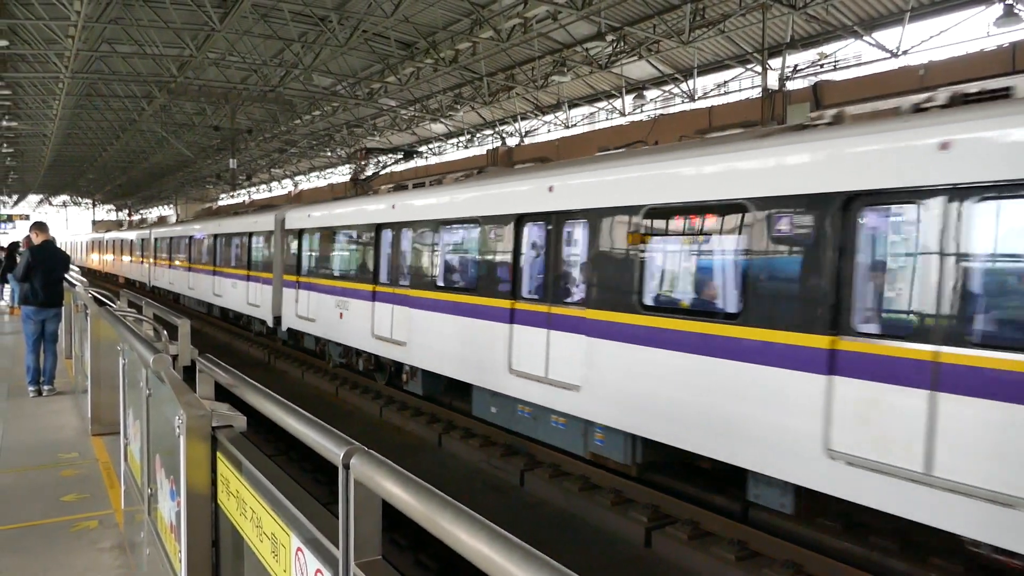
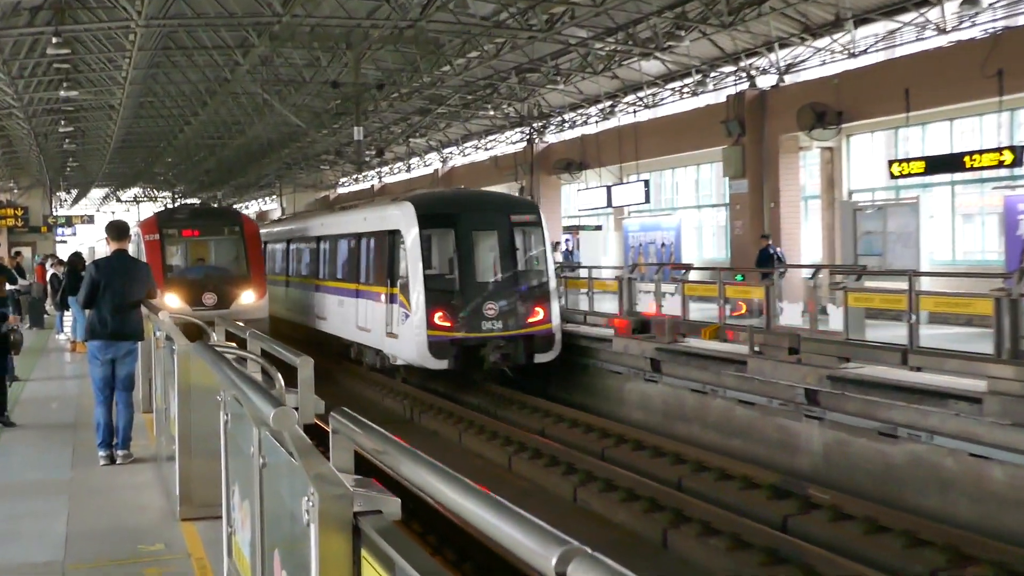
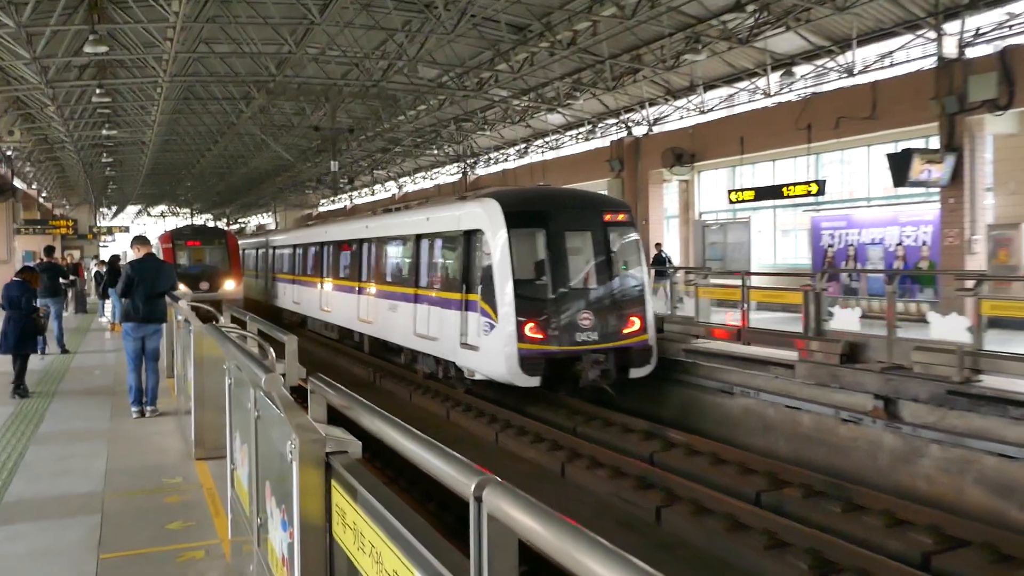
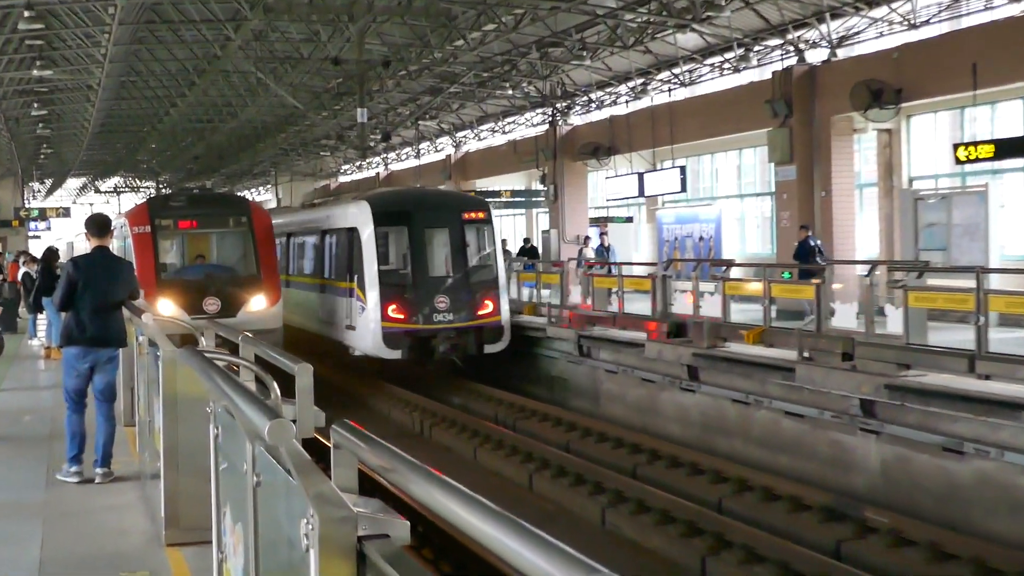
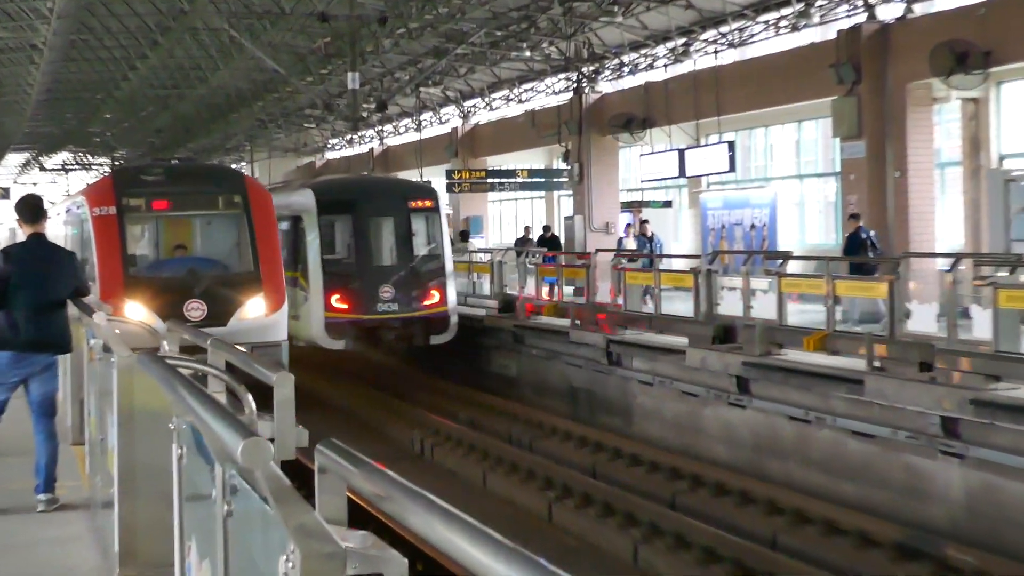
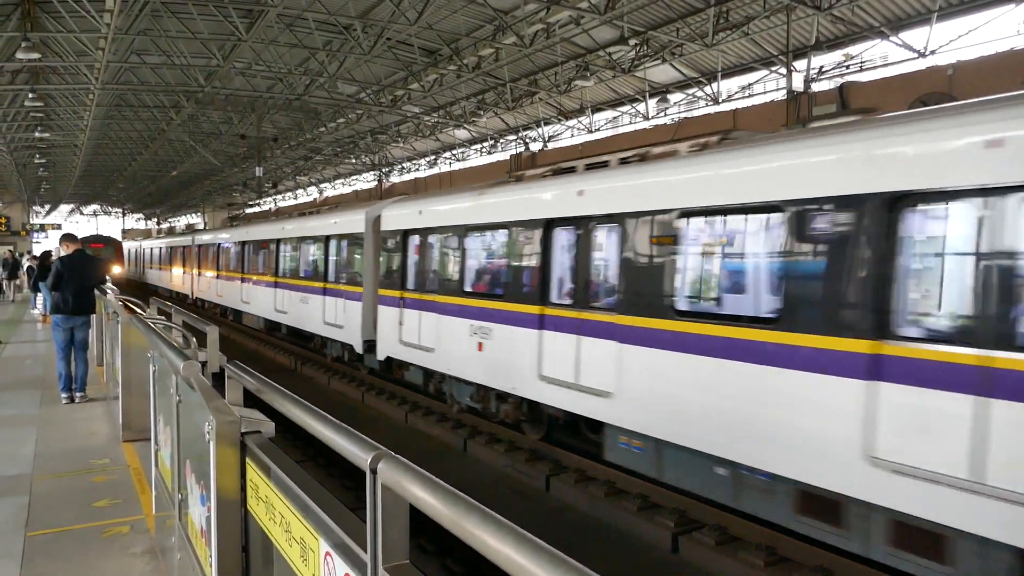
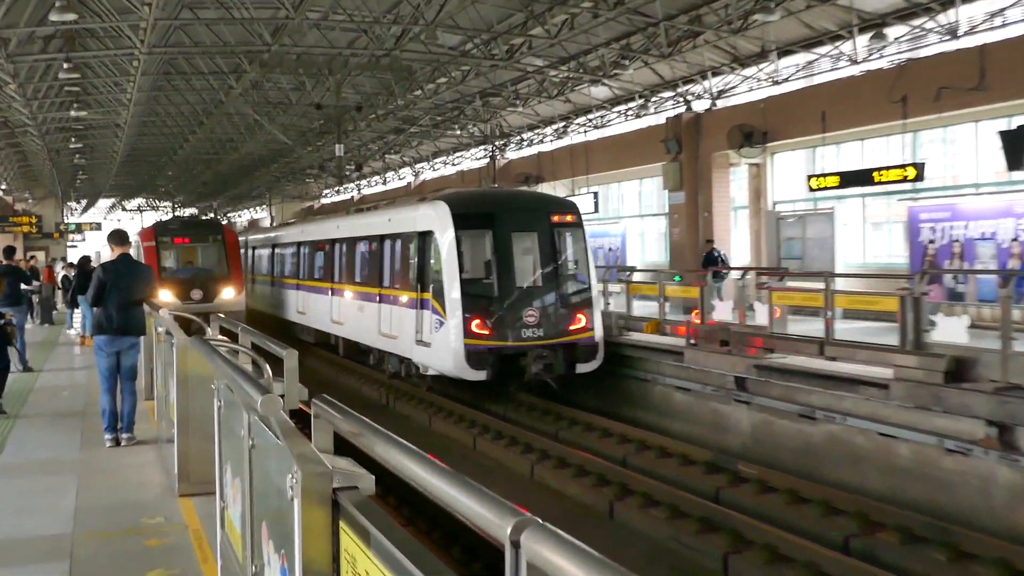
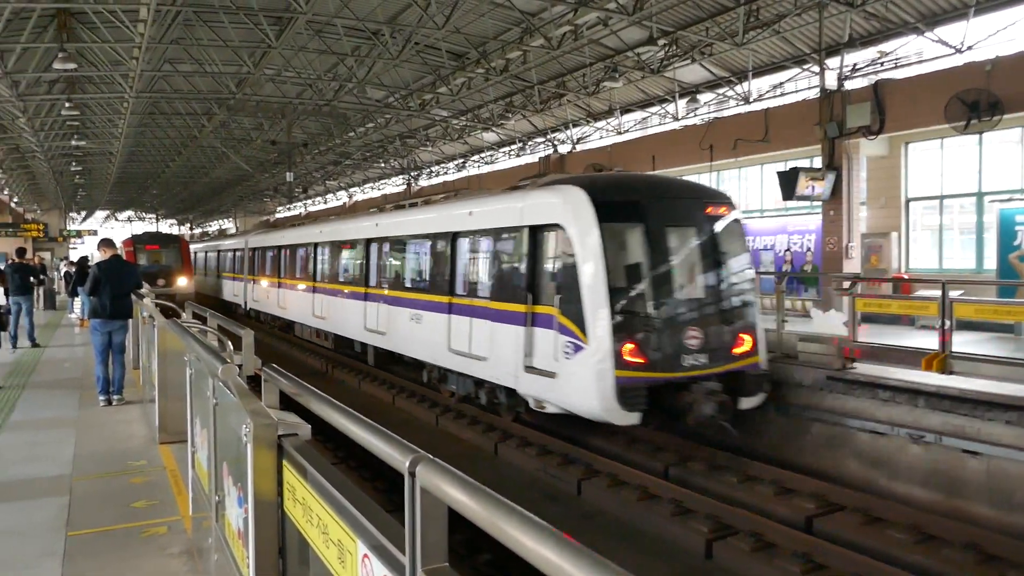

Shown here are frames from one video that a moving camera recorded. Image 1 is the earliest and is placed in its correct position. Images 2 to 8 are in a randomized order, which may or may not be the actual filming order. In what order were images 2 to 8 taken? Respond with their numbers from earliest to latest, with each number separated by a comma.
6, 8, 3, 7, 2, 4, 5
